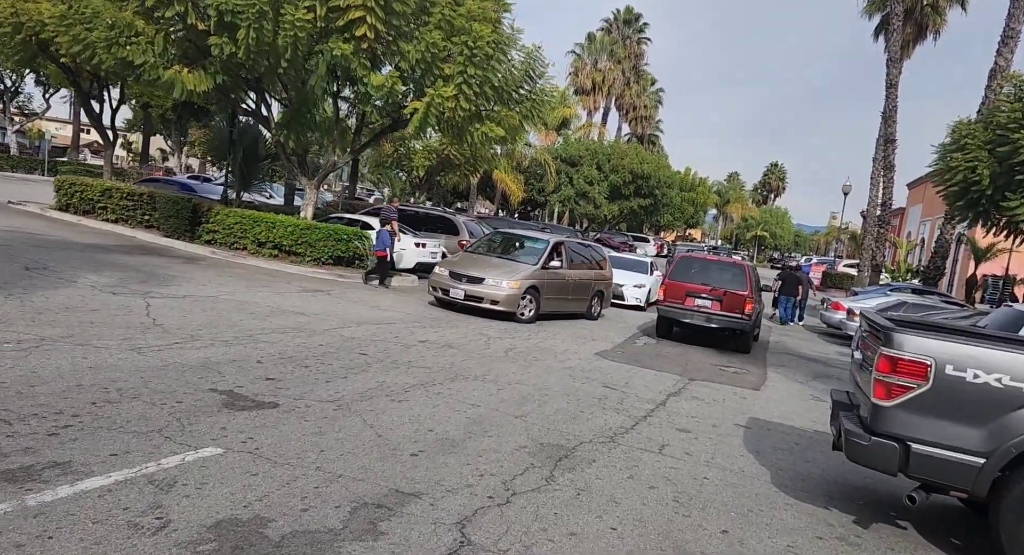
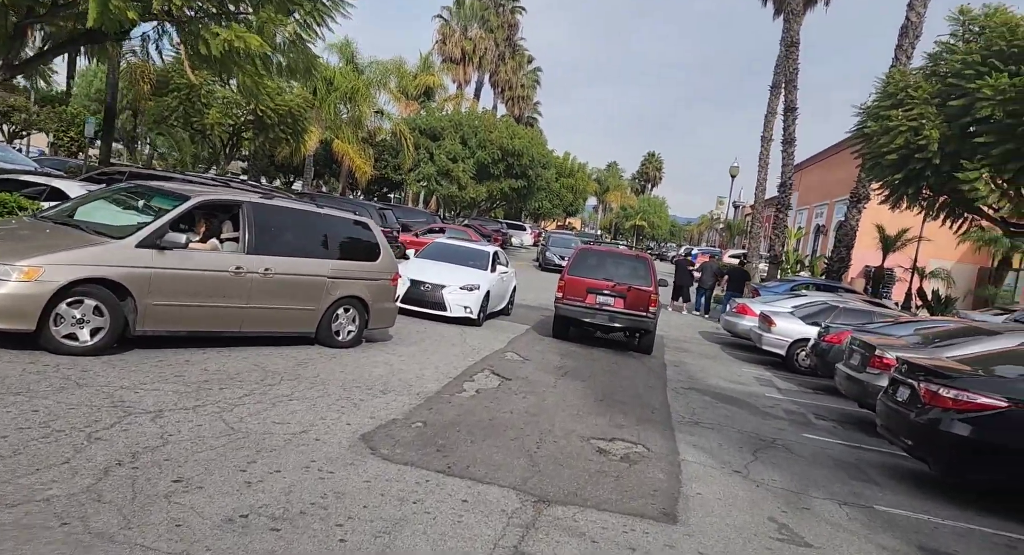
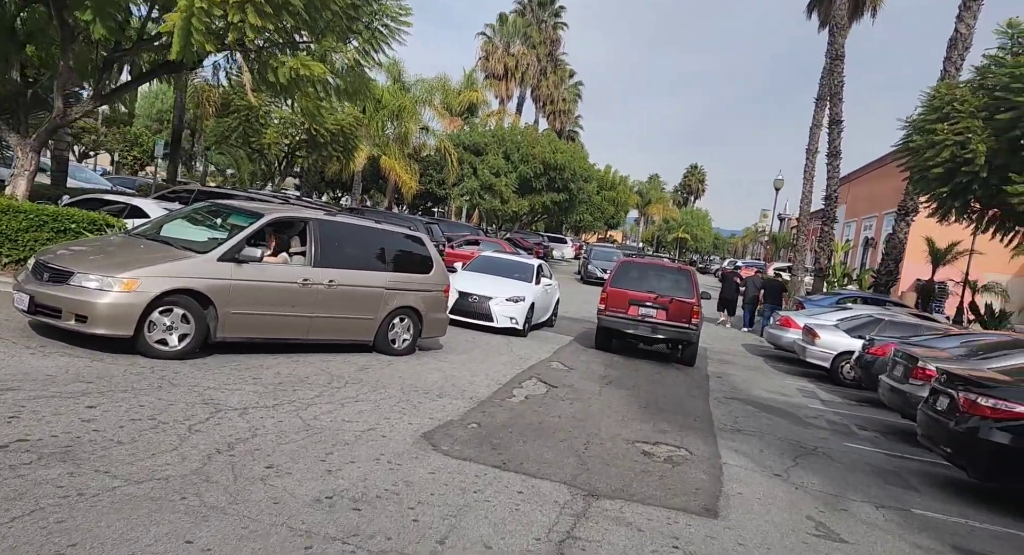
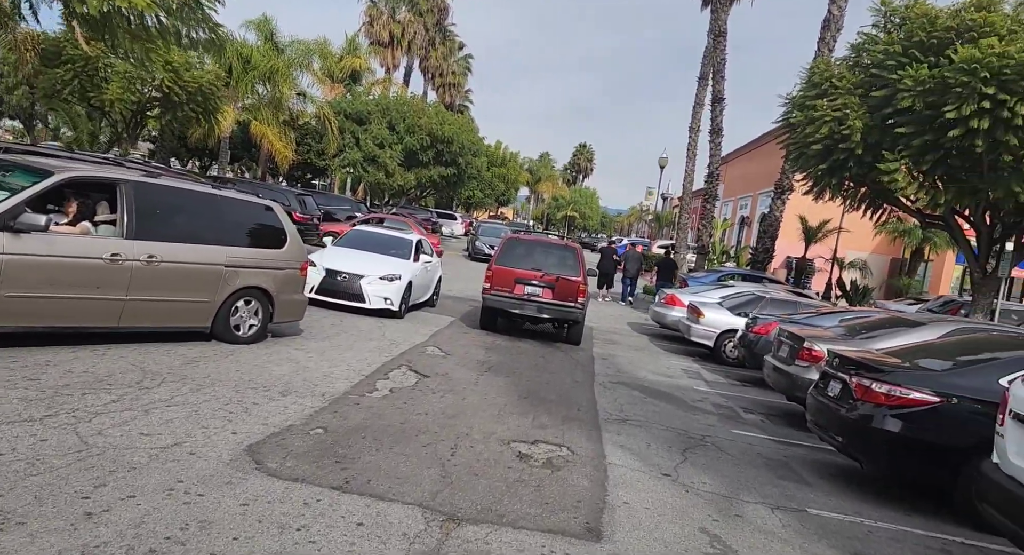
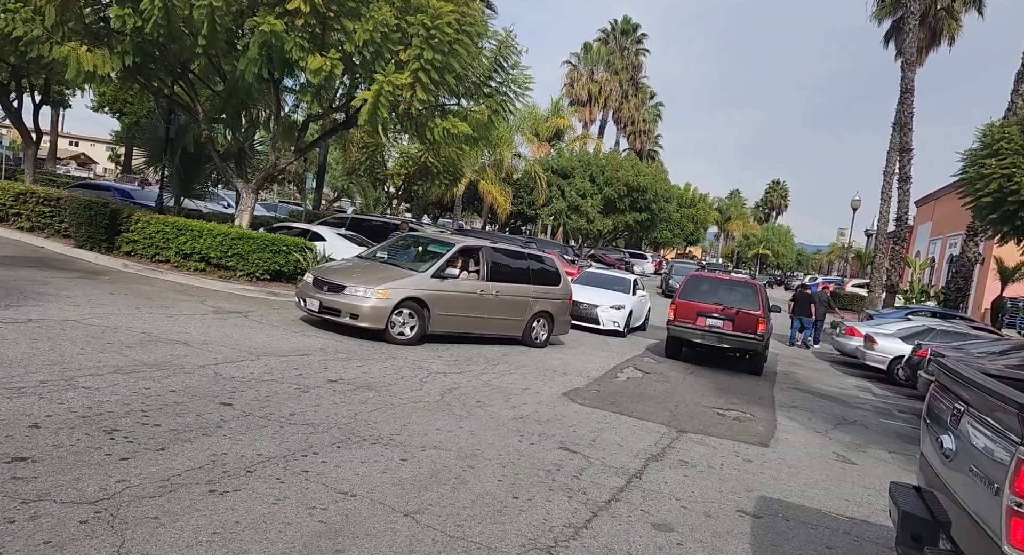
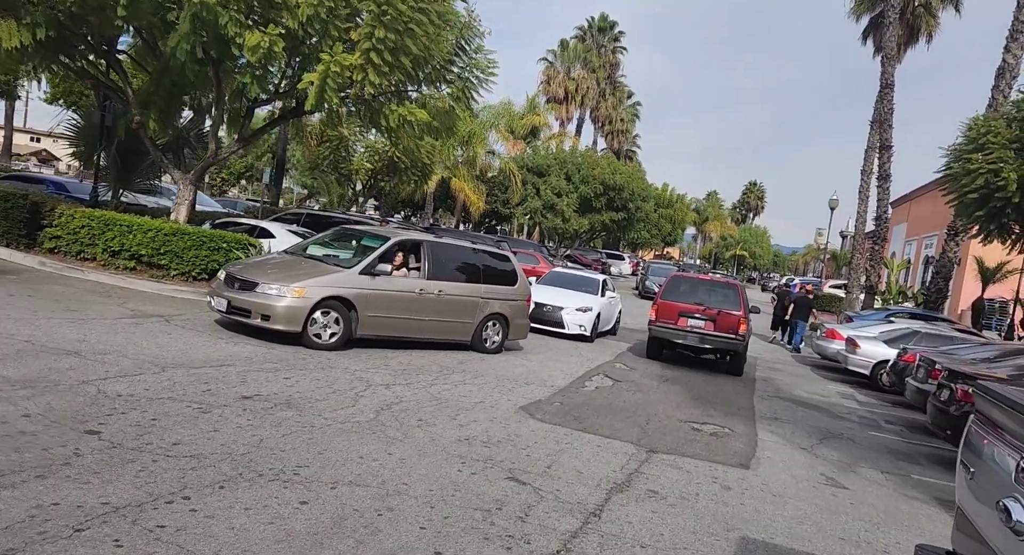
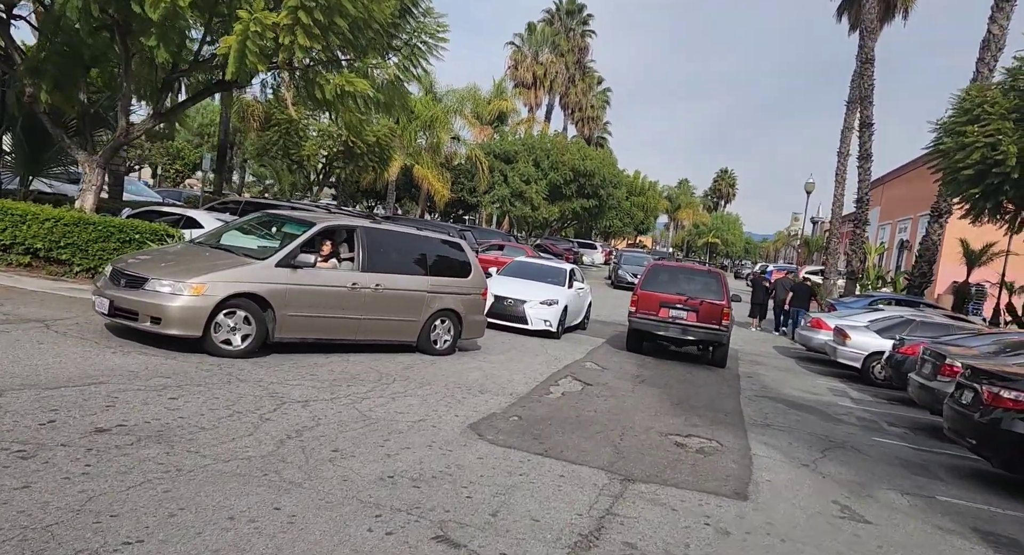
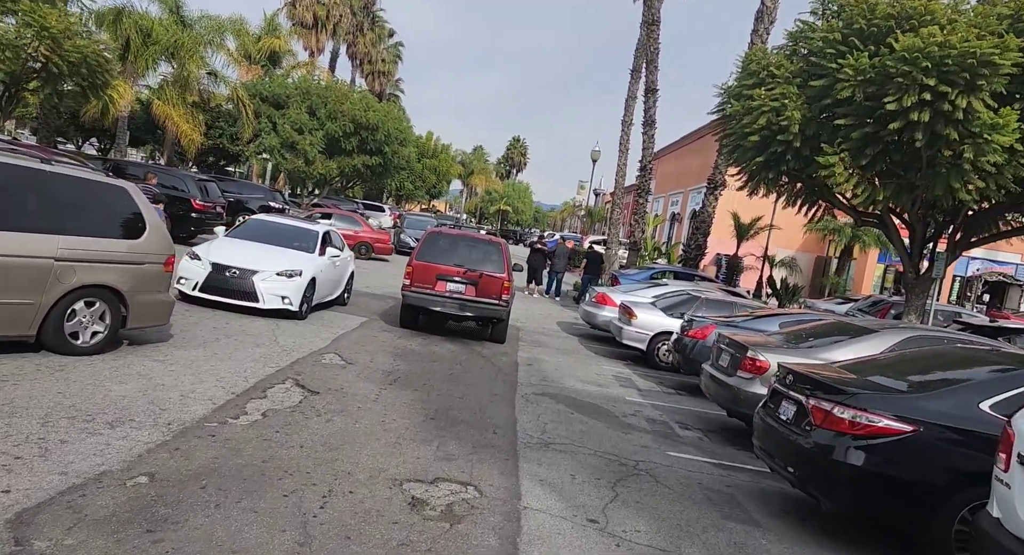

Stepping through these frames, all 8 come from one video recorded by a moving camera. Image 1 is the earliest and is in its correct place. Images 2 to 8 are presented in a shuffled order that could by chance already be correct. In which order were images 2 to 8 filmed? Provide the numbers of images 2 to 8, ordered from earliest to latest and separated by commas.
5, 6, 7, 3, 2, 4, 8
